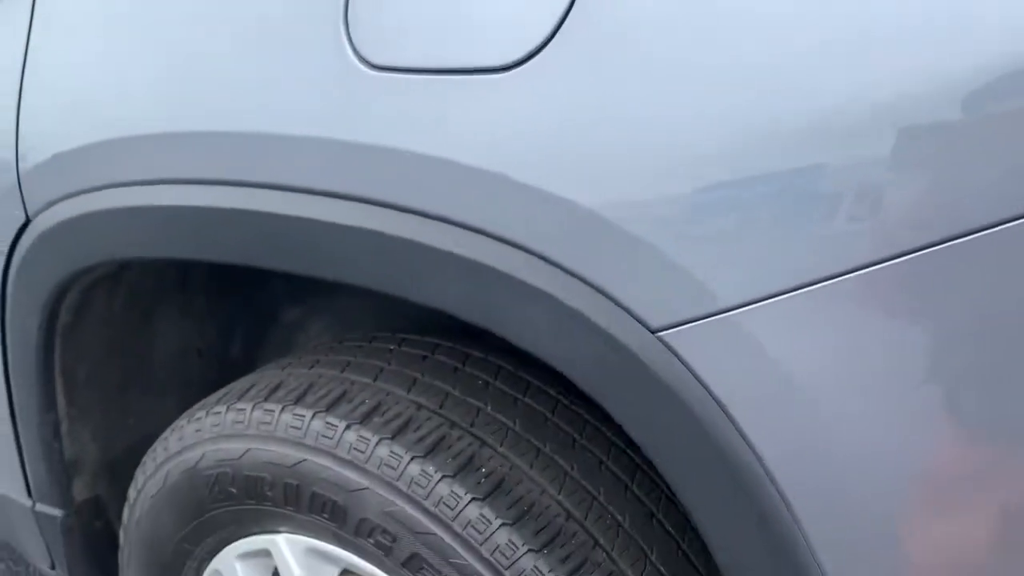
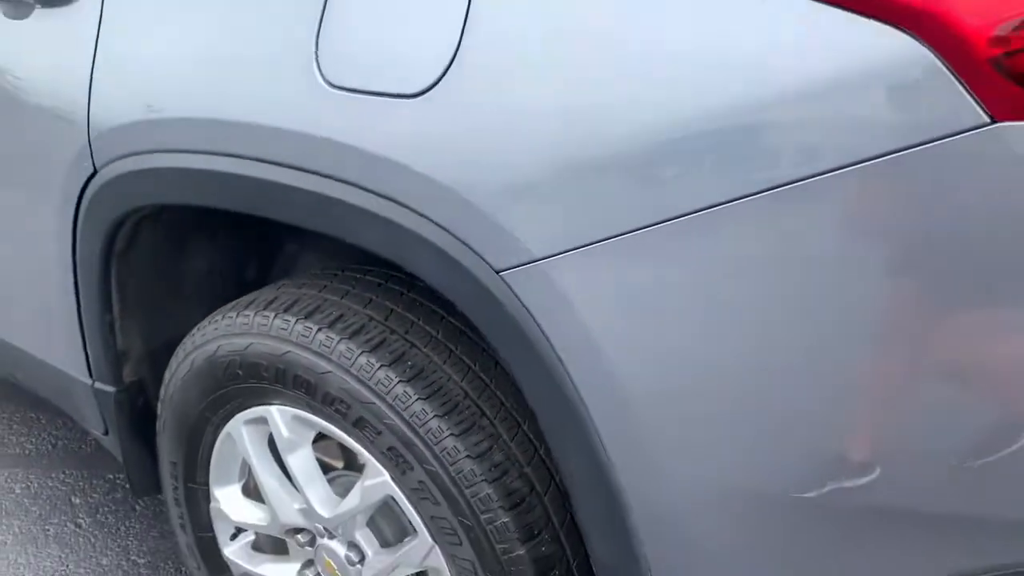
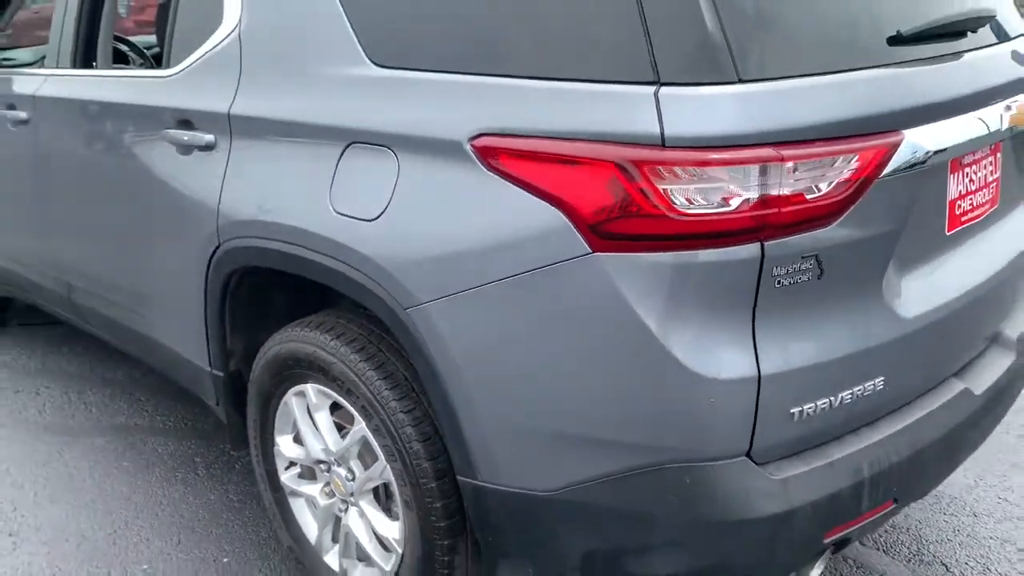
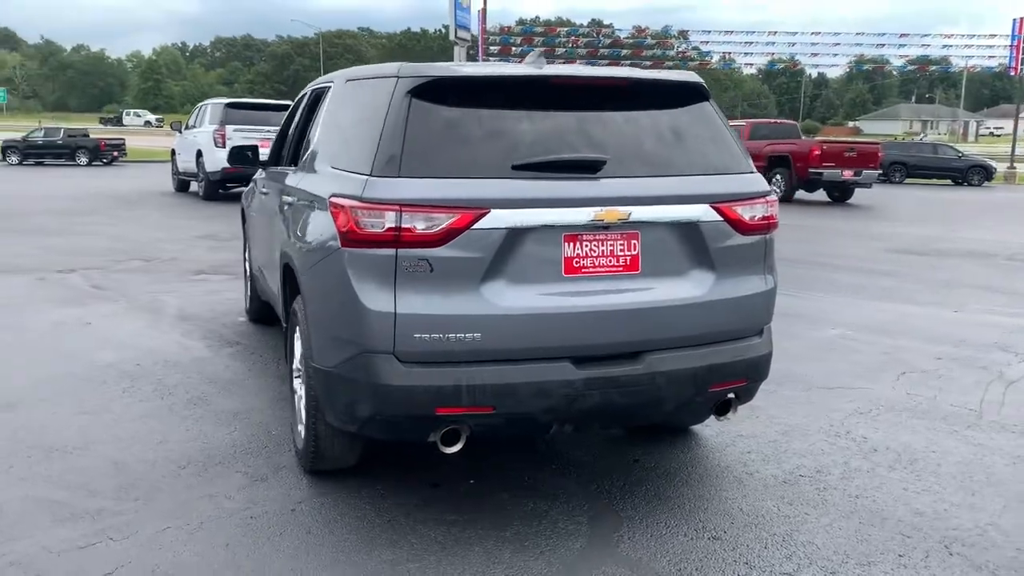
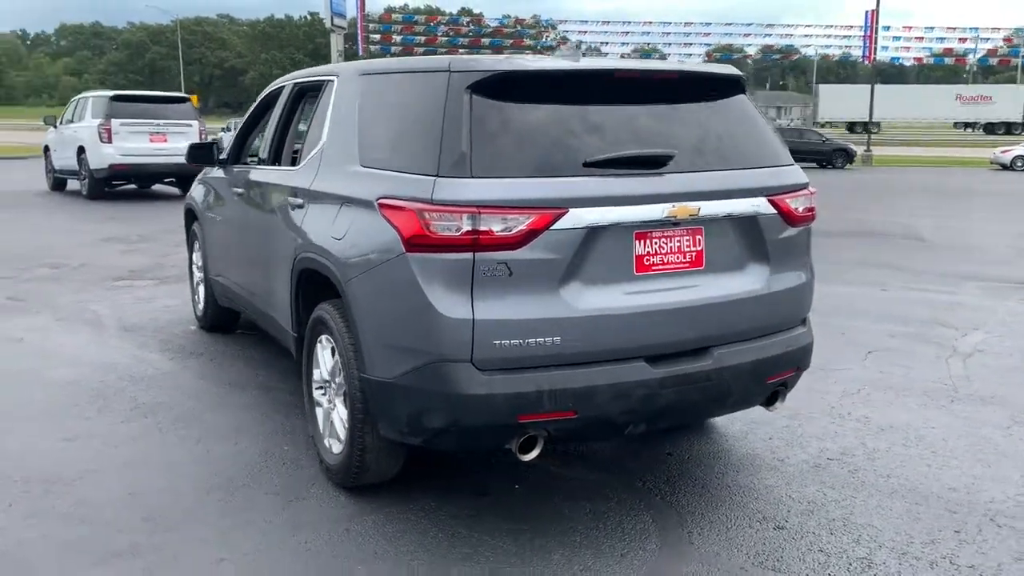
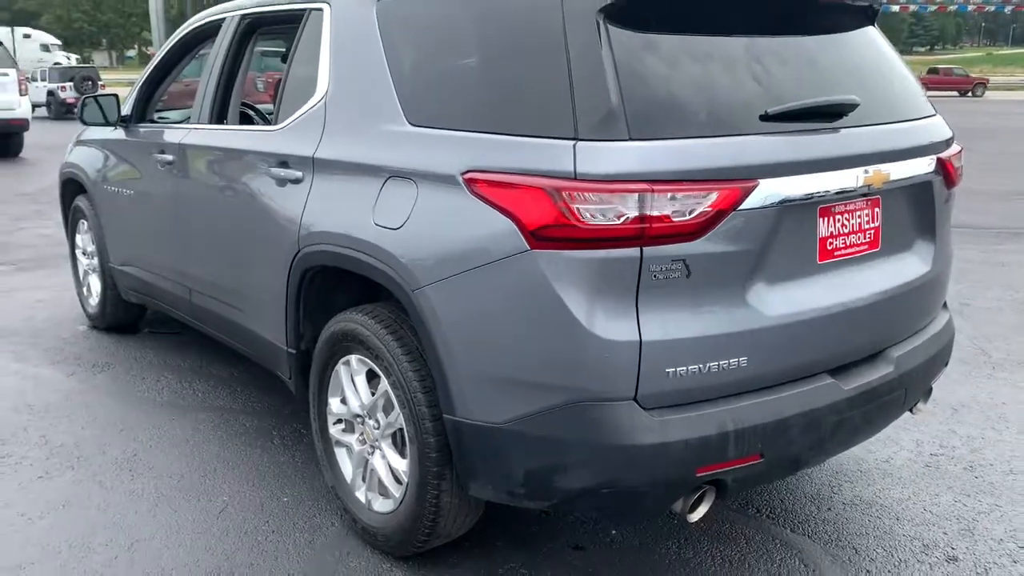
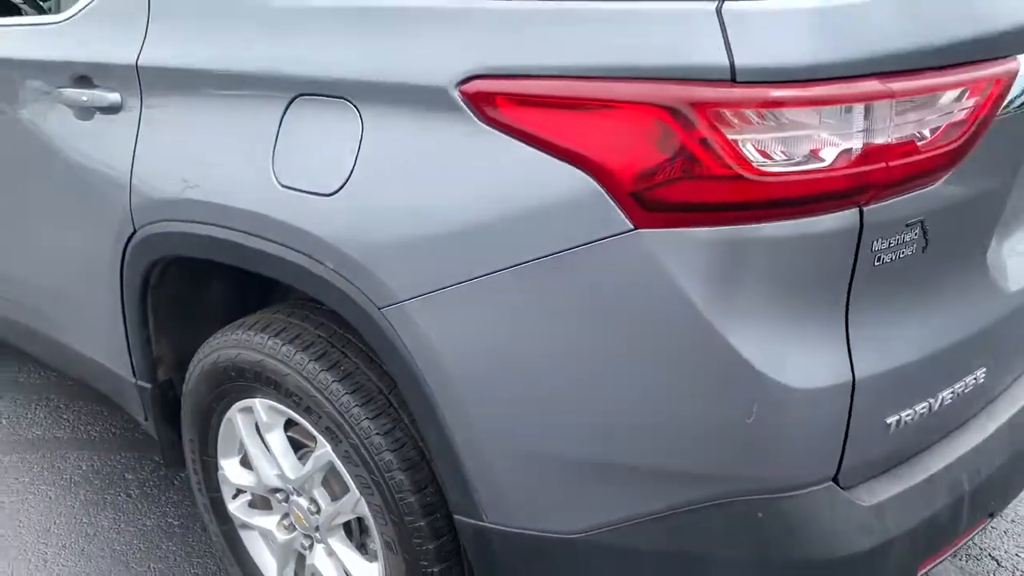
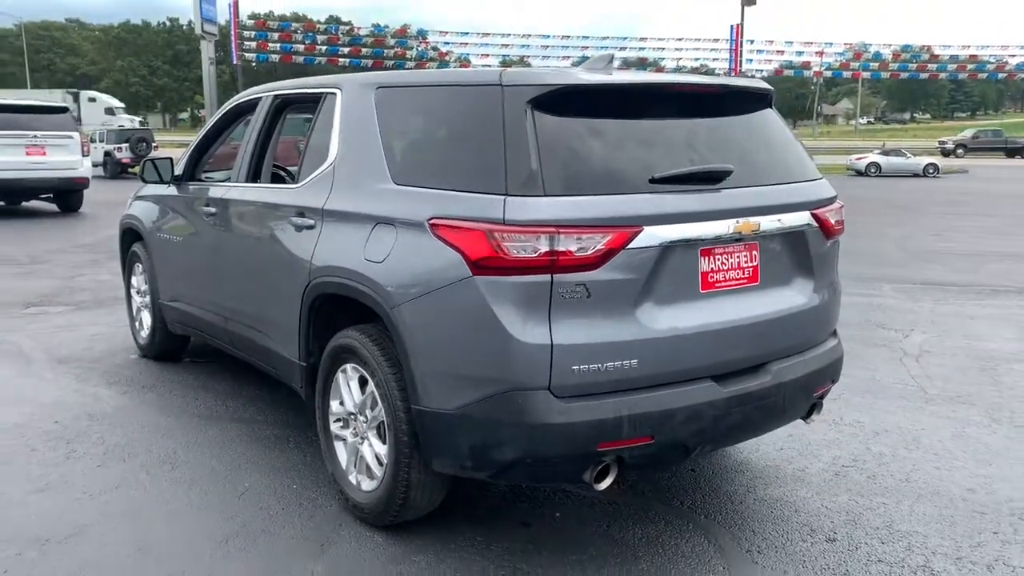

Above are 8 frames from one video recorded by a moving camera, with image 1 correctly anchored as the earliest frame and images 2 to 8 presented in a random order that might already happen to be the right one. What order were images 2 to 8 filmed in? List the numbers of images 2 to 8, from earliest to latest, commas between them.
2, 7, 3, 6, 8, 5, 4
